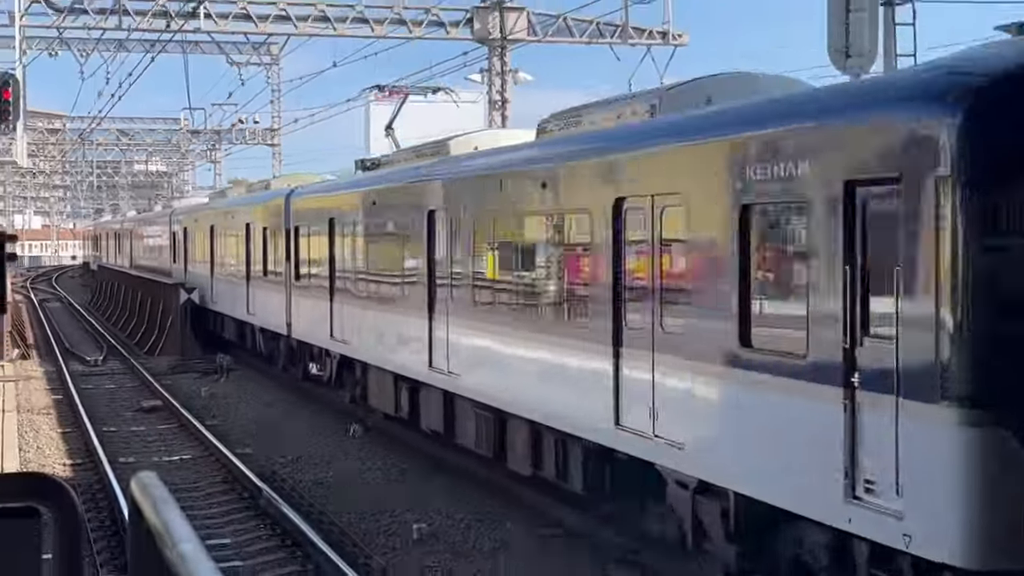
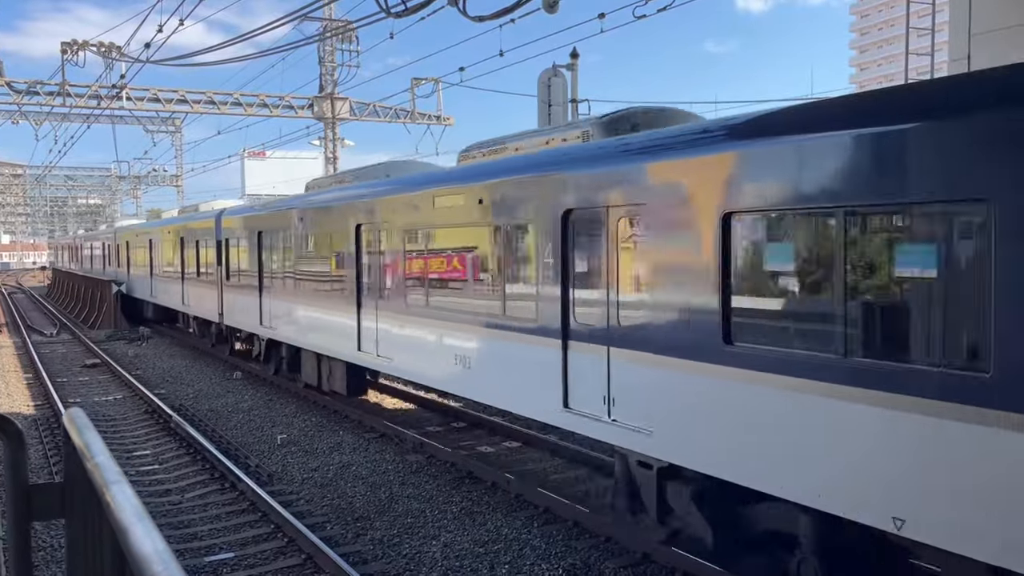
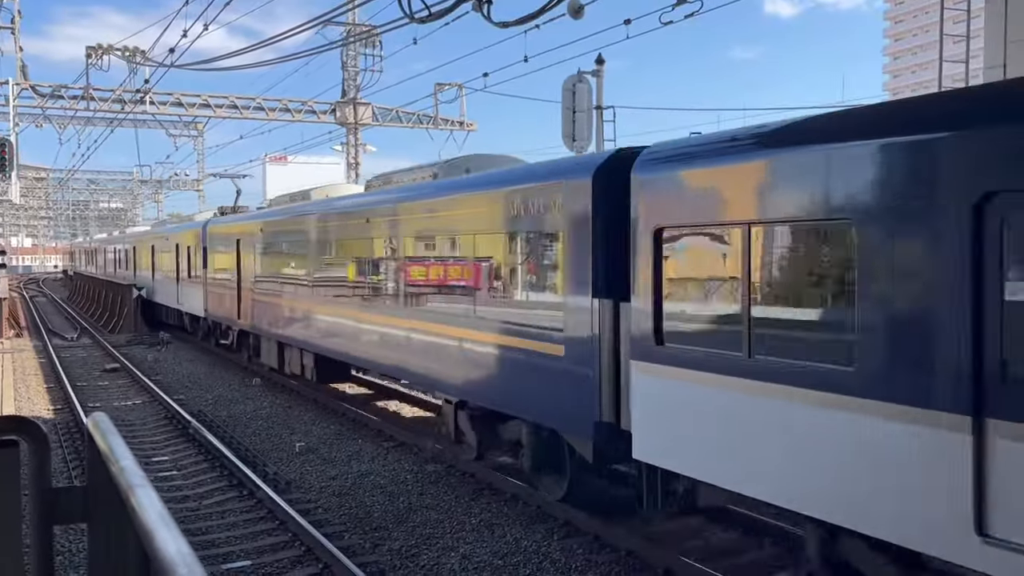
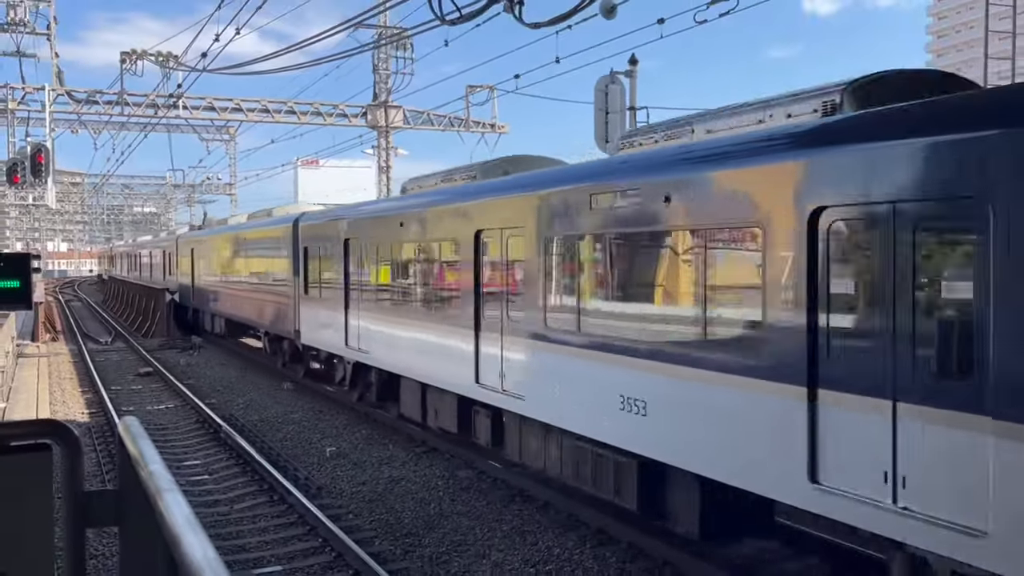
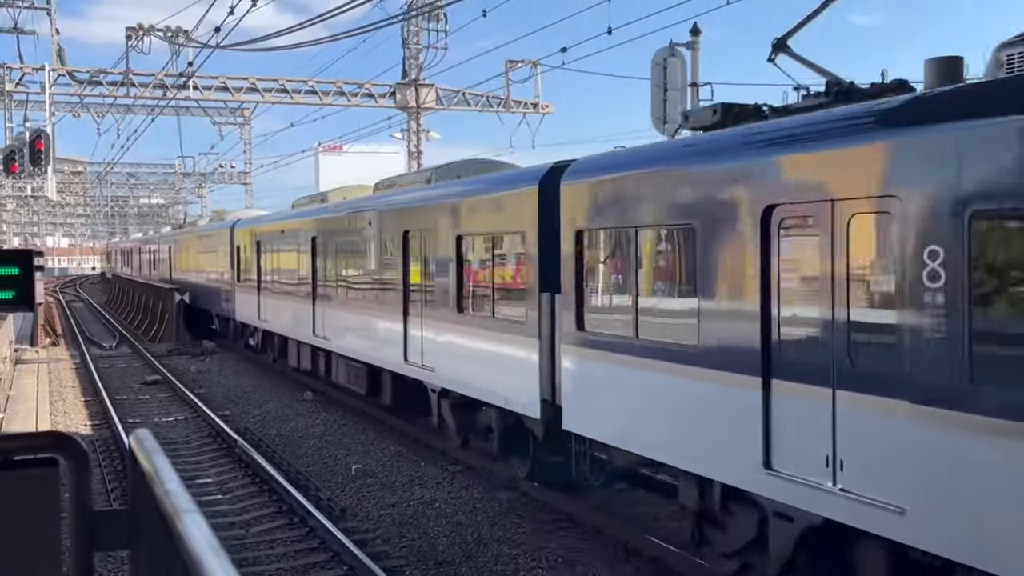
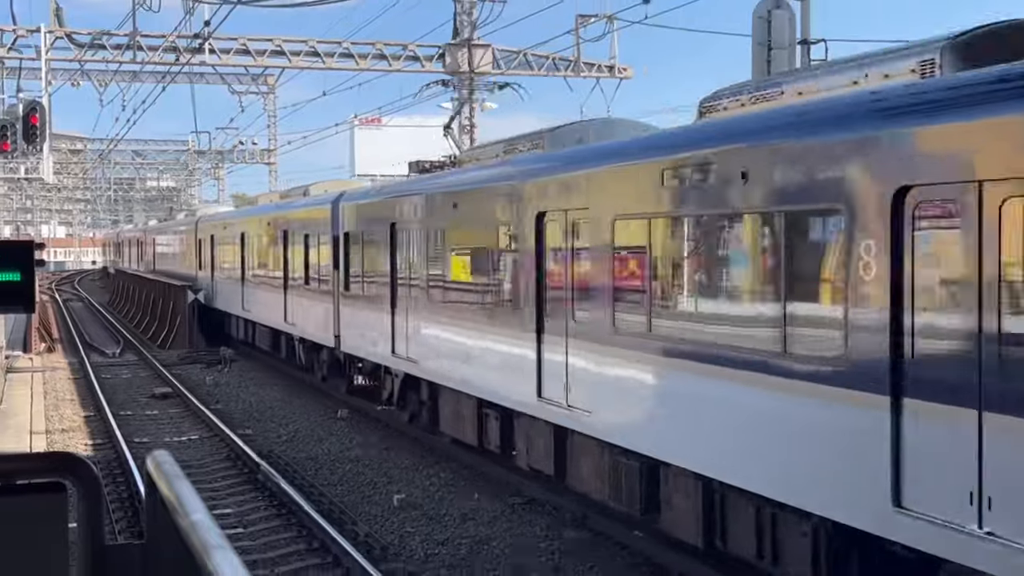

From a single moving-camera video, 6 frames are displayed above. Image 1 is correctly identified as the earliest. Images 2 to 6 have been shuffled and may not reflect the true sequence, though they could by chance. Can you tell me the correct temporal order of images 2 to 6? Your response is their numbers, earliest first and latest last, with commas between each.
6, 5, 4, 3, 2
